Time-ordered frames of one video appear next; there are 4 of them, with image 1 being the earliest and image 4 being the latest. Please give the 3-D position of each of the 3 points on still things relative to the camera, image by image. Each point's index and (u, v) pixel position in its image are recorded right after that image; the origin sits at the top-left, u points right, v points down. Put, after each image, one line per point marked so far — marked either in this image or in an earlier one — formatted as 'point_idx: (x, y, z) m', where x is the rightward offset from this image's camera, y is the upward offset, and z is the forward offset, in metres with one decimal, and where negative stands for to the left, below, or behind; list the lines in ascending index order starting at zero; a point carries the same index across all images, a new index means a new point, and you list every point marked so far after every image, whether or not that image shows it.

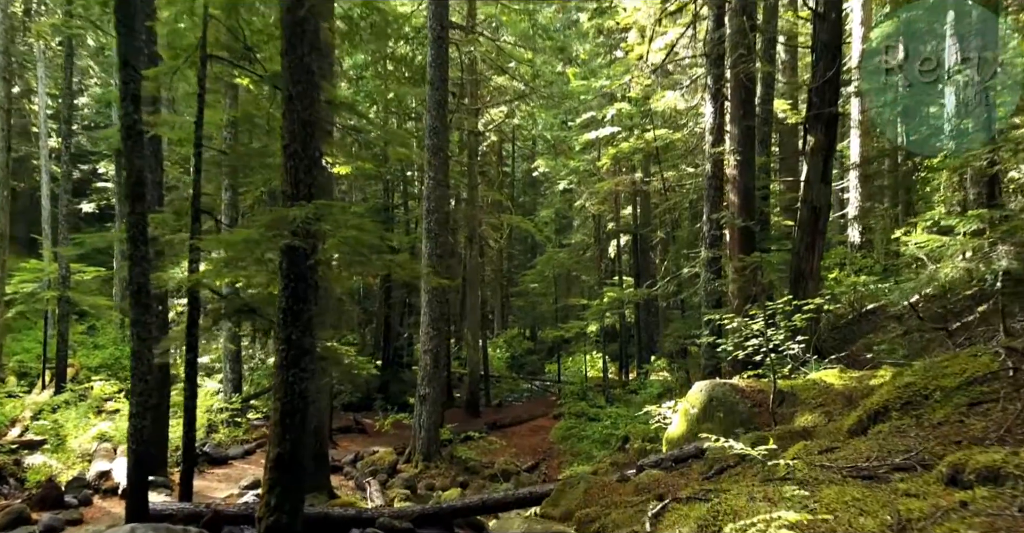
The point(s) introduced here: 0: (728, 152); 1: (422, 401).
0: (+3.5, +1.9, +13.9) m
1: (-1.8, -2.7, +16.9) m
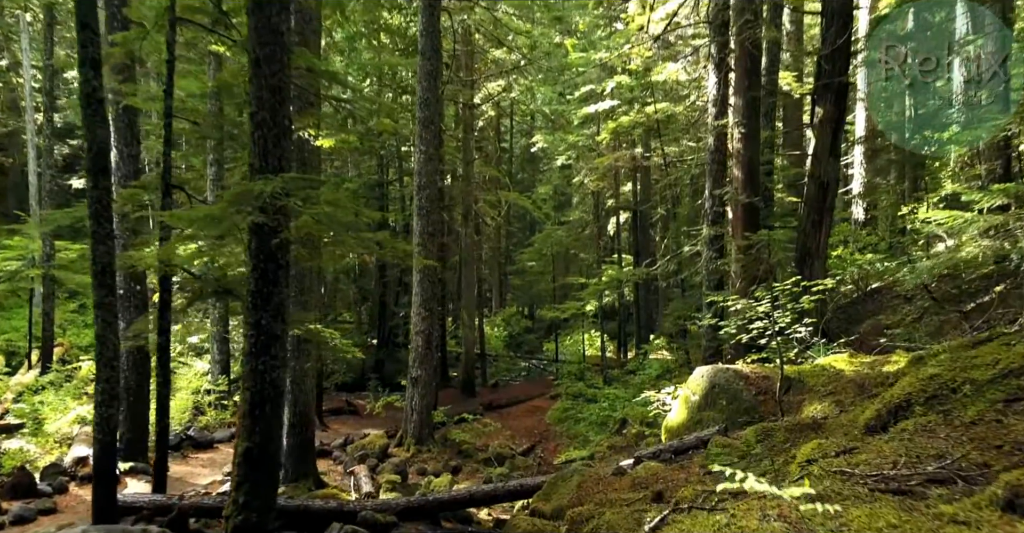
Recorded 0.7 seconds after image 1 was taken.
0: (+3.4, +2.2, +13.3) m
1: (-1.9, -2.2, +16.4) m
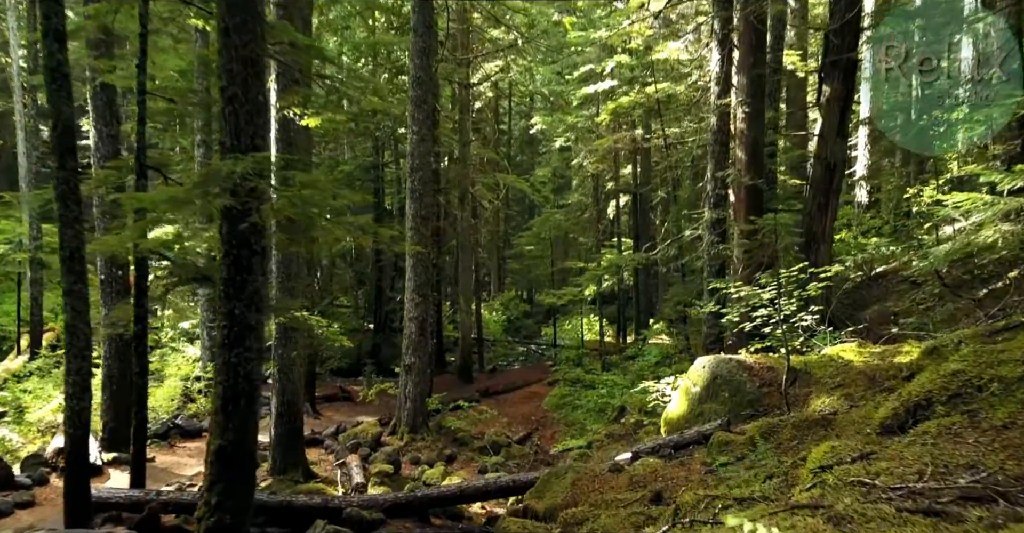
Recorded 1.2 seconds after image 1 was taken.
0: (+3.4, +2.5, +12.8) m
1: (-2.0, -2.0, +16.0) m
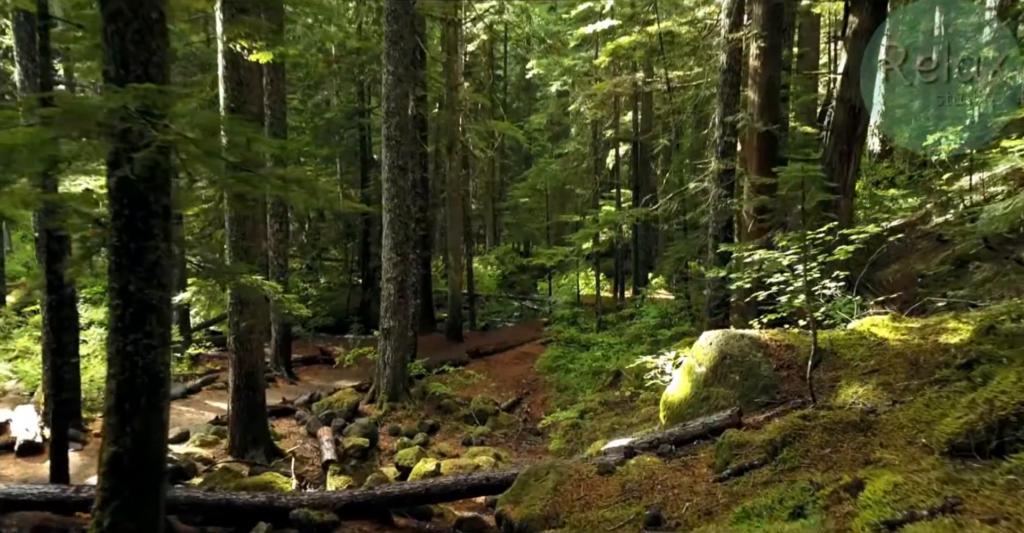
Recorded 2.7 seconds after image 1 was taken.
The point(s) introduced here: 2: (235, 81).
0: (+3.1, +3.0, +11.3) m
1: (-2.2, -1.2, +14.8) m
2: (-3.3, +2.2, +10.1) m
